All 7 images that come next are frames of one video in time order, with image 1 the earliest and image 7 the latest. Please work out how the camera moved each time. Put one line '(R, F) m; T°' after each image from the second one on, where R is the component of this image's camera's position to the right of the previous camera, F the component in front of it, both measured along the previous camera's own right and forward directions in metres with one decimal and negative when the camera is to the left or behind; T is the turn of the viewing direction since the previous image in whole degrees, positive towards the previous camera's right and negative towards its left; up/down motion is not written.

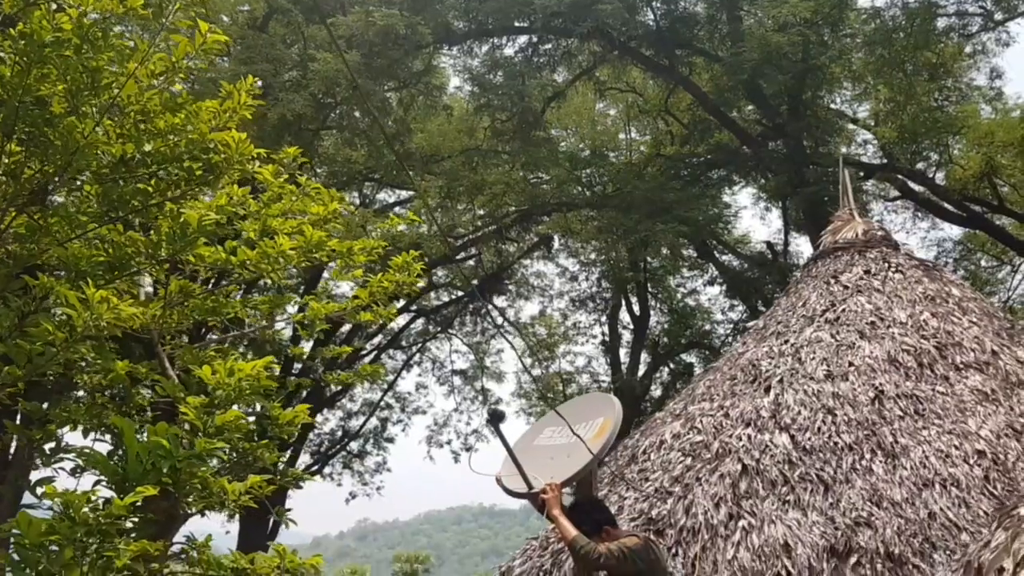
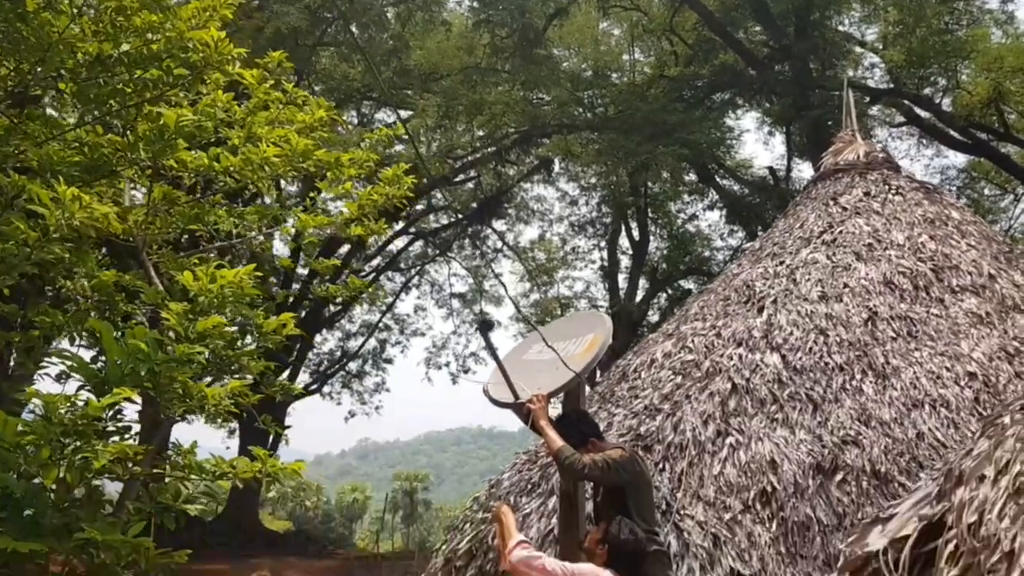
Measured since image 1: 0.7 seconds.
(+0.1, +0.1) m; 0°
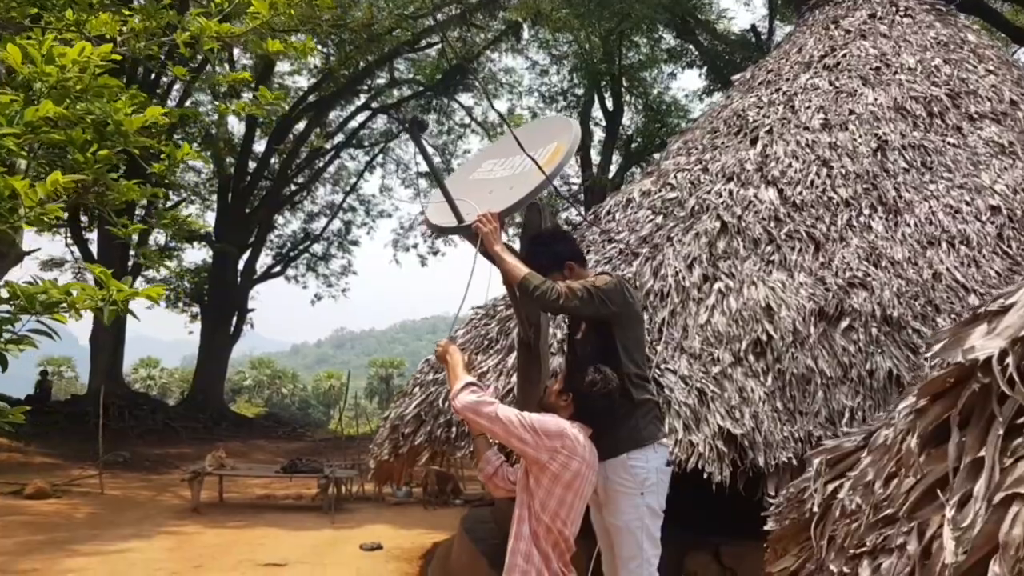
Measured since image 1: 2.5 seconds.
(+0.1, +0.9) m; +2°
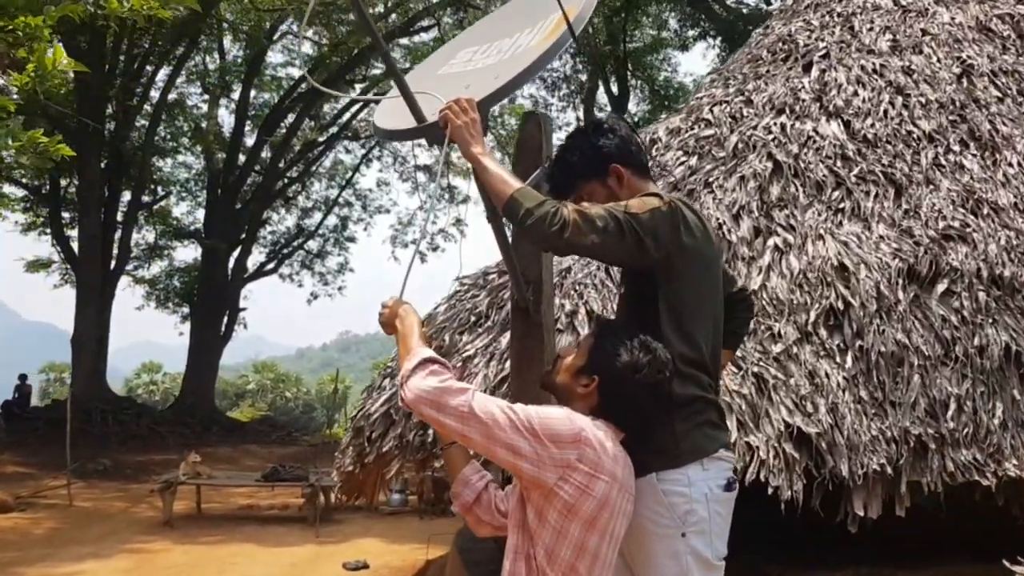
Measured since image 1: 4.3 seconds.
(0.0, +1.1) m; 0°
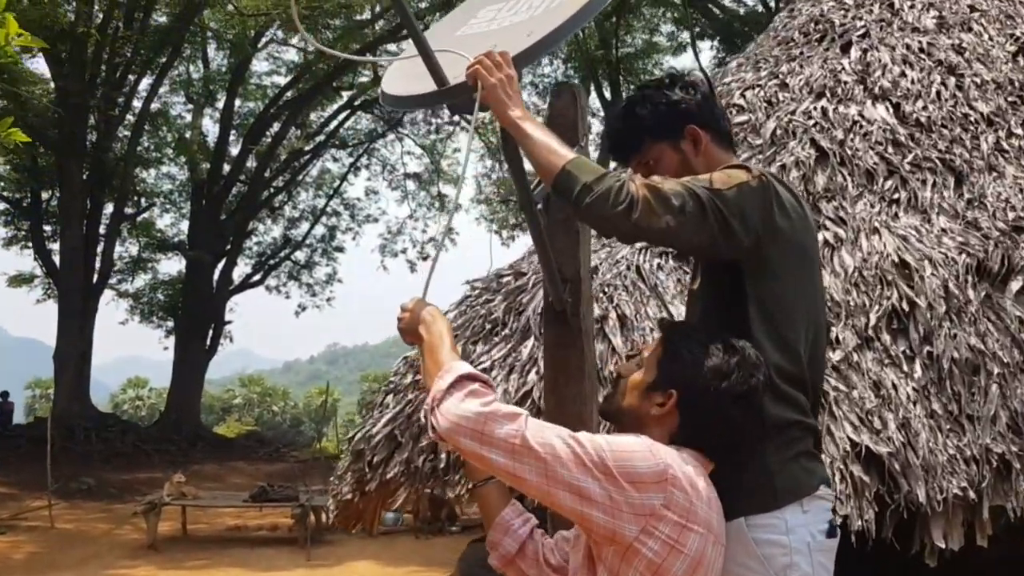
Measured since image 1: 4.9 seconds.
(-0.1, +0.4) m; +1°
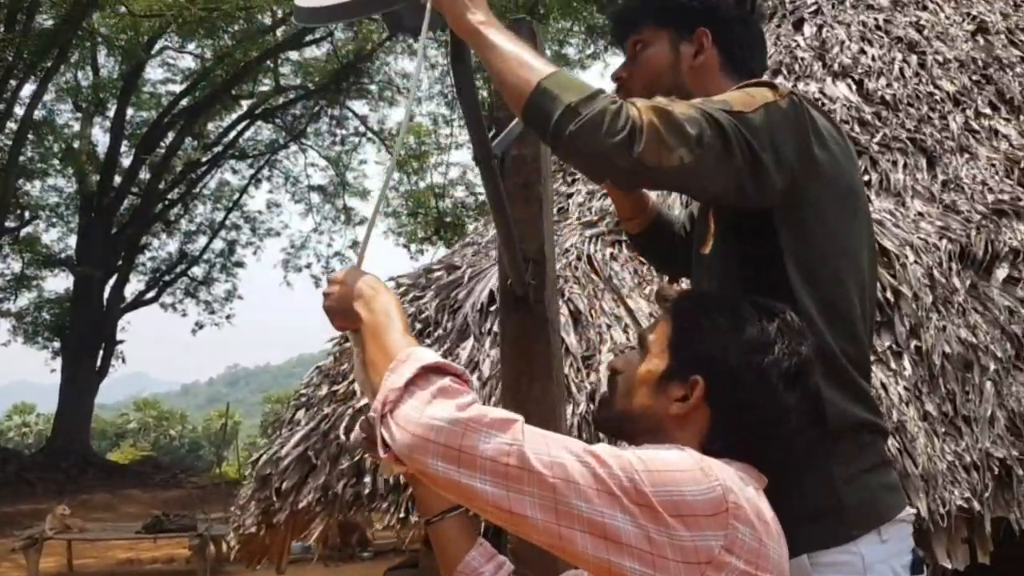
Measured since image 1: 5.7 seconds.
(-0.1, +0.5) m; +6°
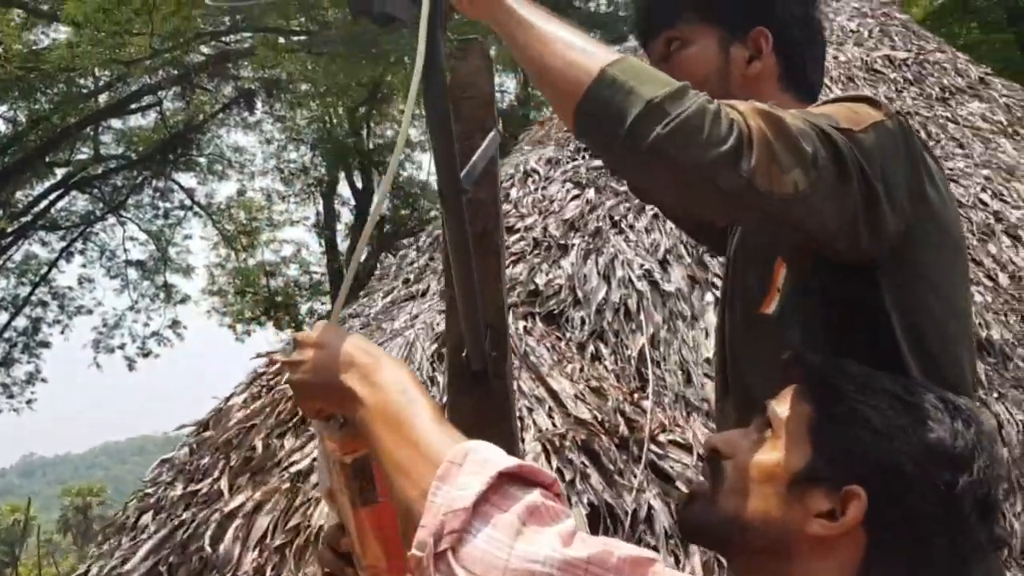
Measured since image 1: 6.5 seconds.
(-0.2, +0.4) m; +10°
